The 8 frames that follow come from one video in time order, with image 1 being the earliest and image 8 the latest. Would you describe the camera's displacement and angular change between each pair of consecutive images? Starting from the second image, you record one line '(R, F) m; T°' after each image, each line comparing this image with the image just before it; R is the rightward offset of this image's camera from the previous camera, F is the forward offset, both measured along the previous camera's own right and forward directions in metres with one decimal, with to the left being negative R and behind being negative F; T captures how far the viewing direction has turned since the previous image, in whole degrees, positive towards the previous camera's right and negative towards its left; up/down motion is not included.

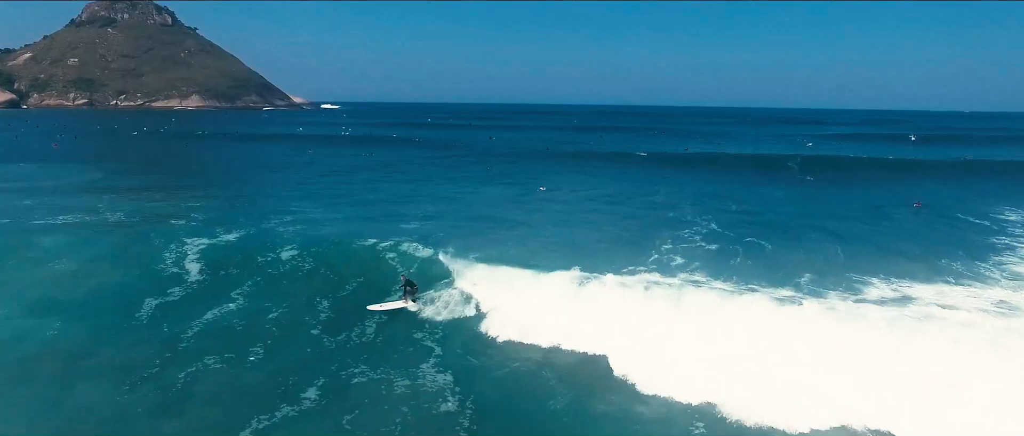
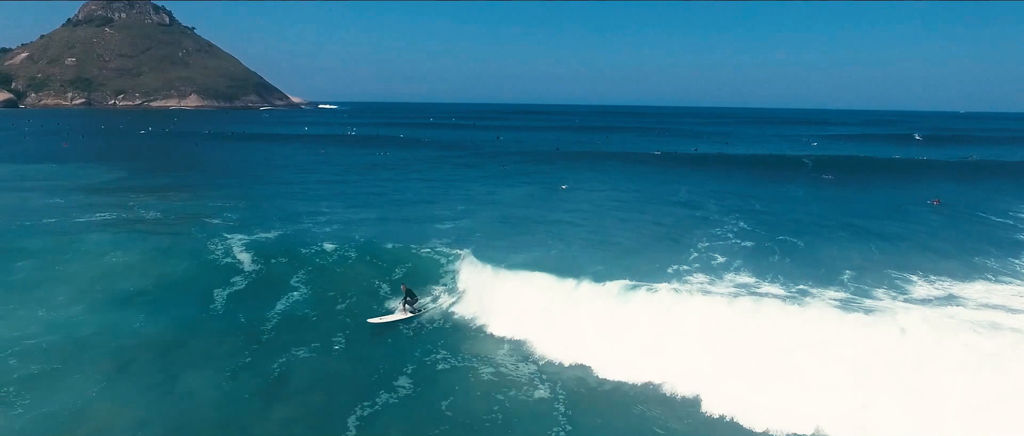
(-1.4, -0.5) m; 0°
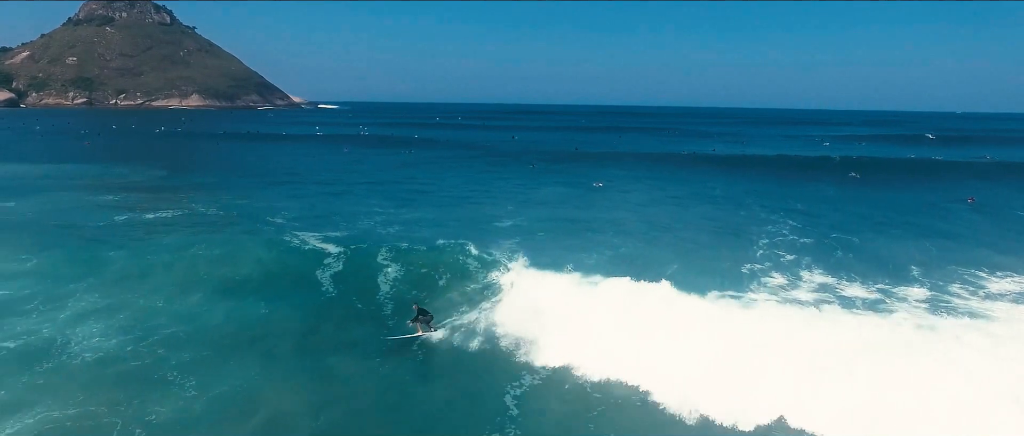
(-2.4, -0.8) m; 0°
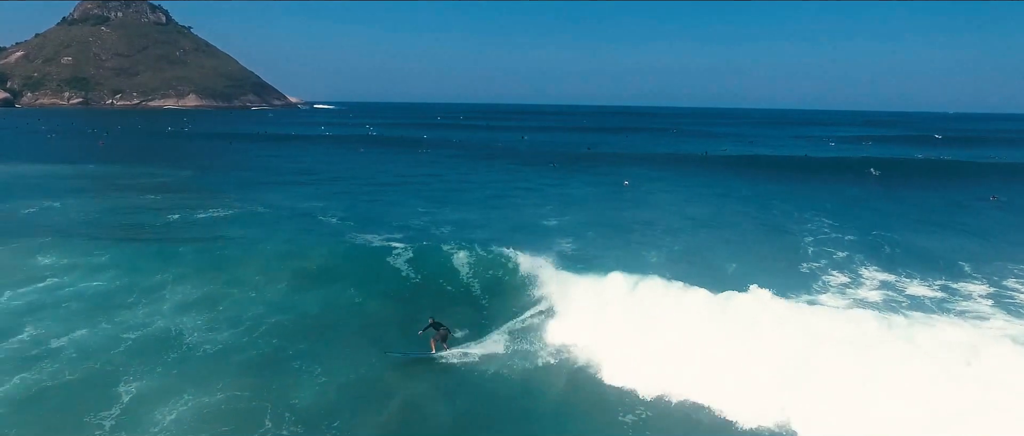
(-2.1, -0.7) m; +1°
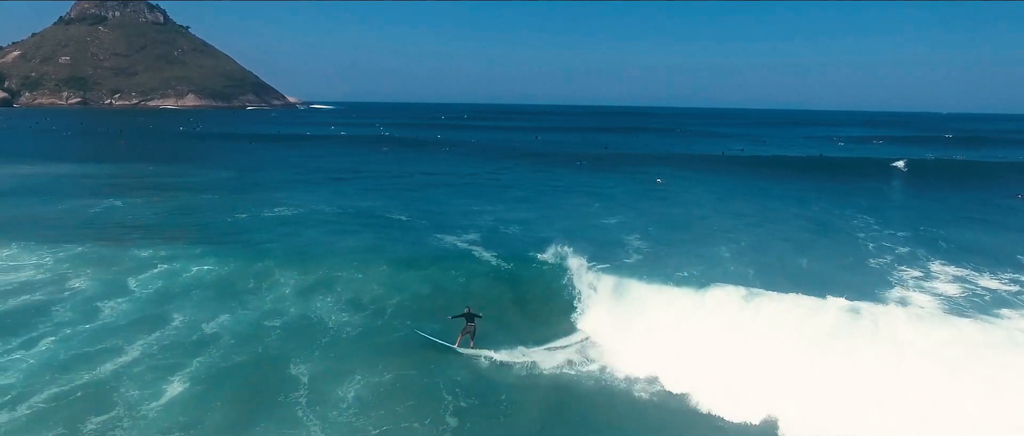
(-2.8, -1.0) m; 0°
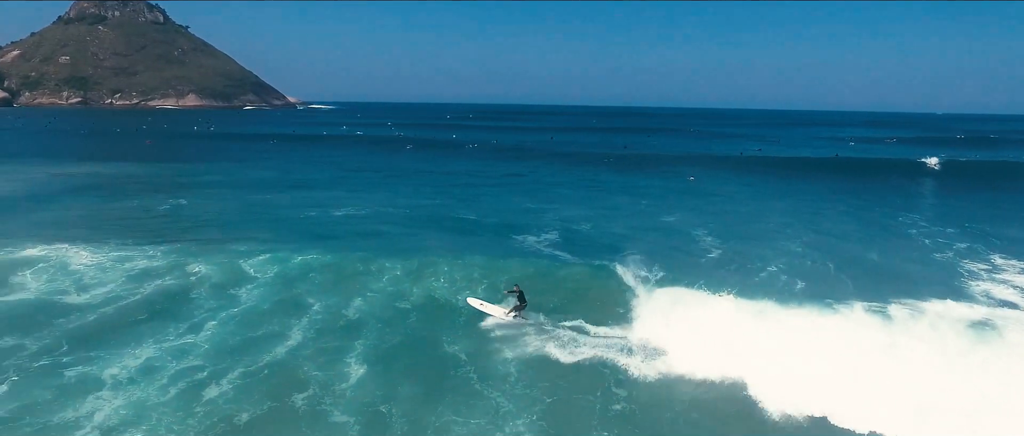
(-3.0, -1.2) m; 0°
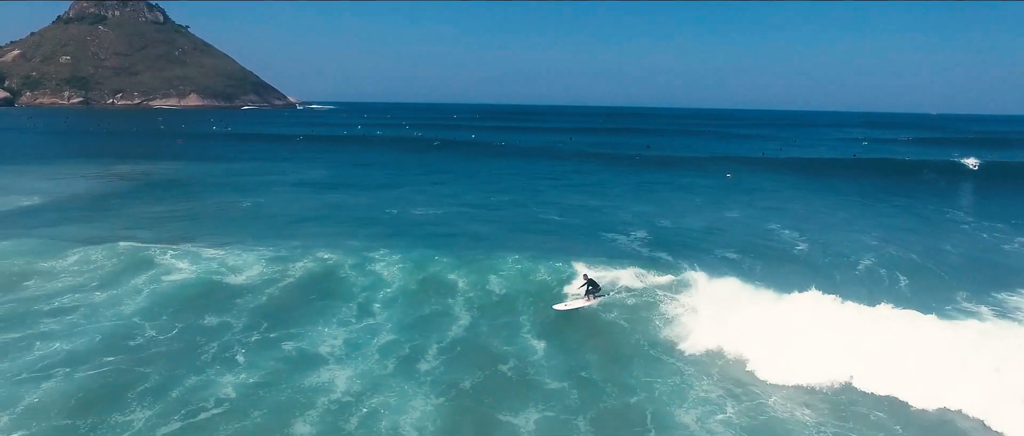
(-3.8, -1.7) m; 0°
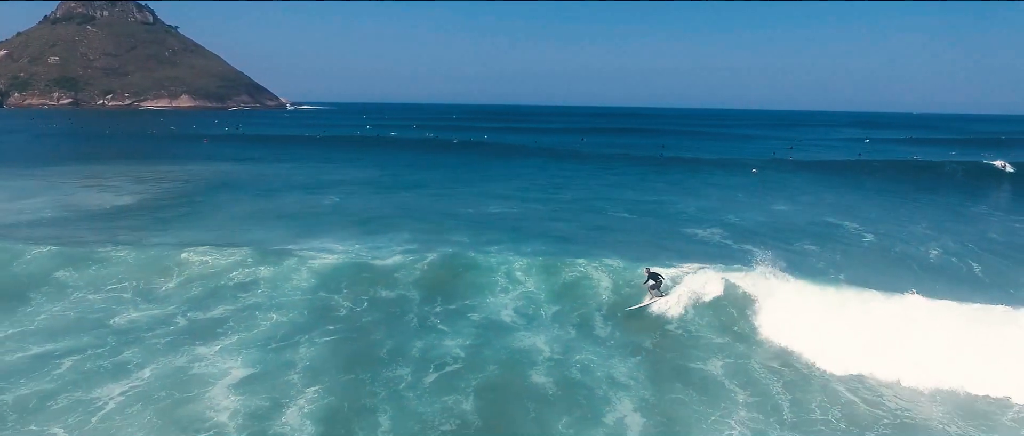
(-4.5, -2.5) m; +1°
